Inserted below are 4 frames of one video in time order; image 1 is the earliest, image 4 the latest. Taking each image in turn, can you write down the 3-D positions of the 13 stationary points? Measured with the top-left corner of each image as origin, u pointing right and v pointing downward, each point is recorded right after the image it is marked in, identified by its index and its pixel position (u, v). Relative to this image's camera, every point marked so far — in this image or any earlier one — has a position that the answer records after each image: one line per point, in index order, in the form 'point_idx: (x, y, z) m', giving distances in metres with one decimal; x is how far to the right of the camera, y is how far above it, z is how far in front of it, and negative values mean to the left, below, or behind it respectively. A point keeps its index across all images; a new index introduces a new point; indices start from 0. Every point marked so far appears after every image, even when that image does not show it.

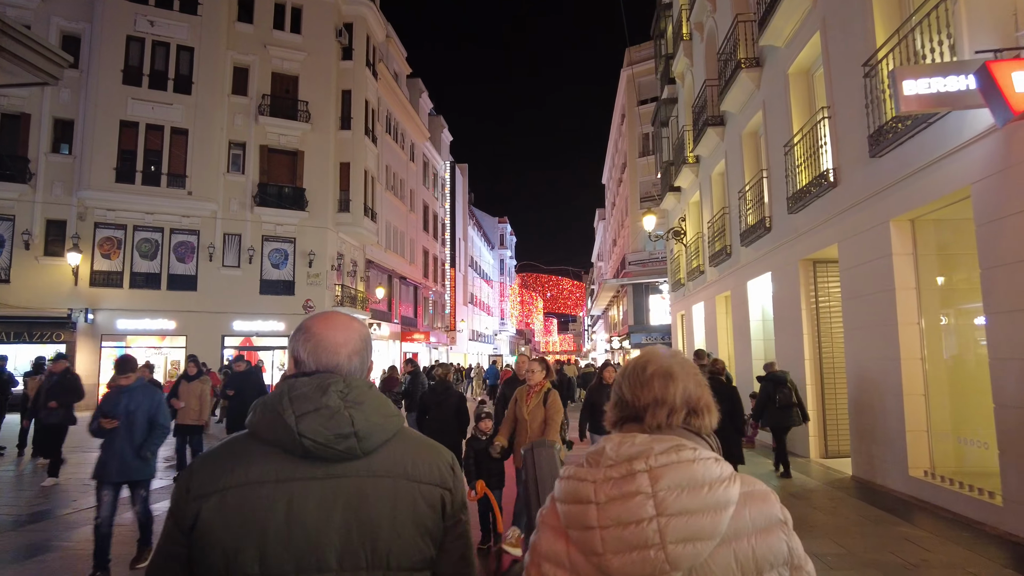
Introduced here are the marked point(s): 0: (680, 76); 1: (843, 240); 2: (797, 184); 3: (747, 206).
0: (+5.1, +6.4, +19.5) m
1: (+4.4, +0.6, +8.5) m
2: (+4.6, +1.7, +10.3) m
3: (+4.8, +1.7, +13.1) m
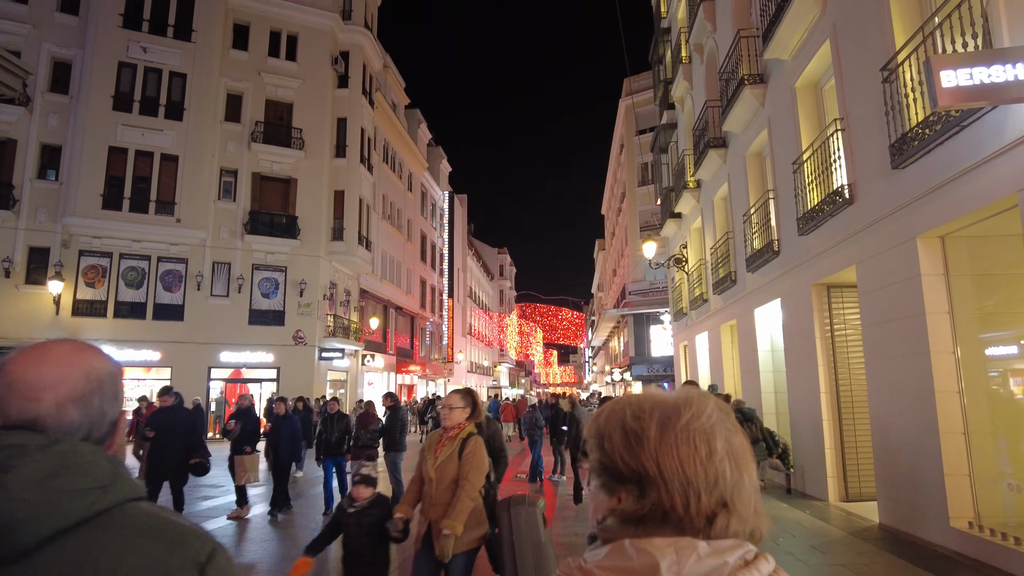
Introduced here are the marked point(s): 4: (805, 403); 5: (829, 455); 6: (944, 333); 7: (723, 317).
0: (+5.0, +5.6, +19.1) m
1: (+4.2, +0.3, +7.8) m
2: (+4.4, +1.3, +9.6) m
3: (+4.6, +1.2, +12.4) m
4: (+4.4, -1.7, +9.6) m
5: (+4.4, -2.3, +9.0) m
6: (+4.2, -0.4, +6.3) m
7: (+4.9, -0.7, +14.8) m
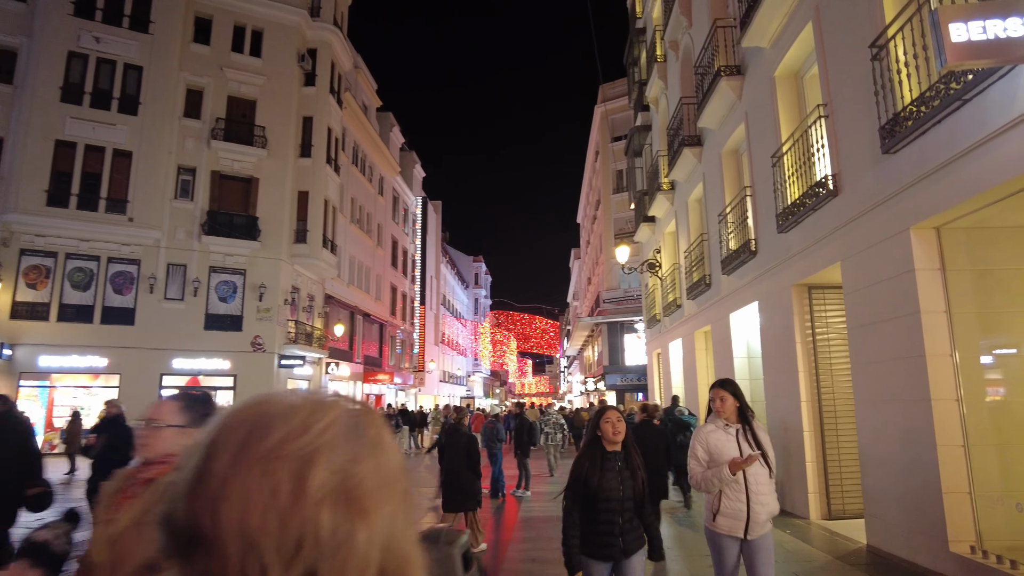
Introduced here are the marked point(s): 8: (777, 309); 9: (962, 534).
0: (+4.1, +5.4, +18.6) m
1: (+3.7, +0.3, +7.2) m
2: (+3.9, +1.2, +9.0) m
3: (+4.0, +1.1, +11.8) m
4: (+3.8, -1.7, +8.9) m
5: (+3.9, -2.3, +8.3) m
6: (+3.8, -0.4, +5.7) m
7: (+4.1, -0.8, +14.2) m
8: (+3.8, -0.3, +9.3) m
9: (+3.7, -2.1, +5.4) m
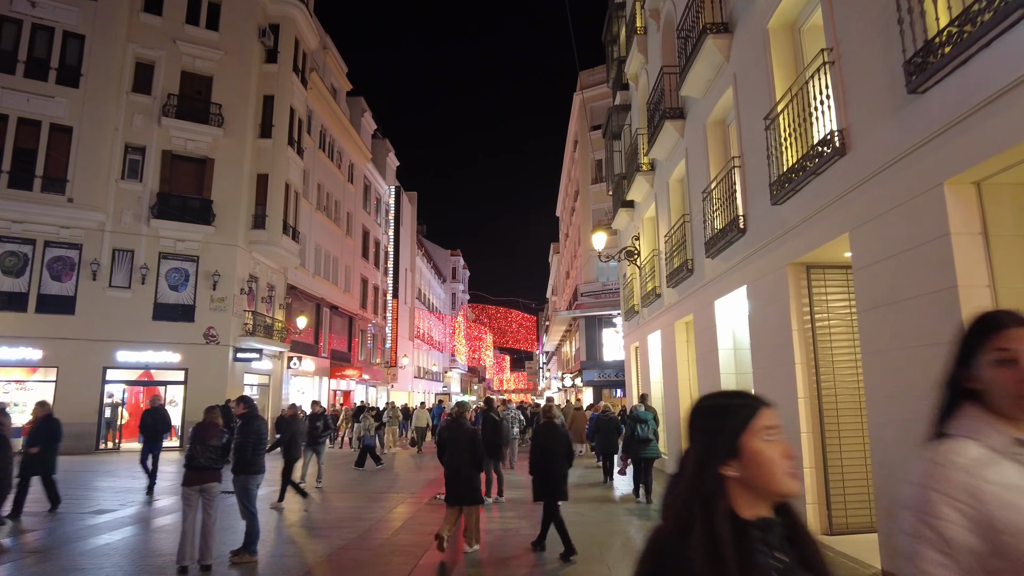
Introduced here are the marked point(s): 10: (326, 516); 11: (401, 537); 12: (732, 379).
0: (+3.3, +5.7, +17.4) m
1: (+3.2, +0.6, +6.1) m
2: (+3.3, +1.5, +7.9) m
3: (+3.3, +1.4, +10.7) m
4: (+3.2, -1.5, +7.8) m
5: (+3.3, -2.1, +7.2) m
6: (+3.3, -0.2, +4.5) m
7: (+3.4, -0.5, +13.1) m
8: (+3.3, -0.1, +8.2) m
9: (+3.3, -1.8, +4.2) m
10: (-3.0, -3.7, +10.5) m
11: (-1.6, -3.5, +8.9) m
12: (+3.5, -1.4, +10.2) m
